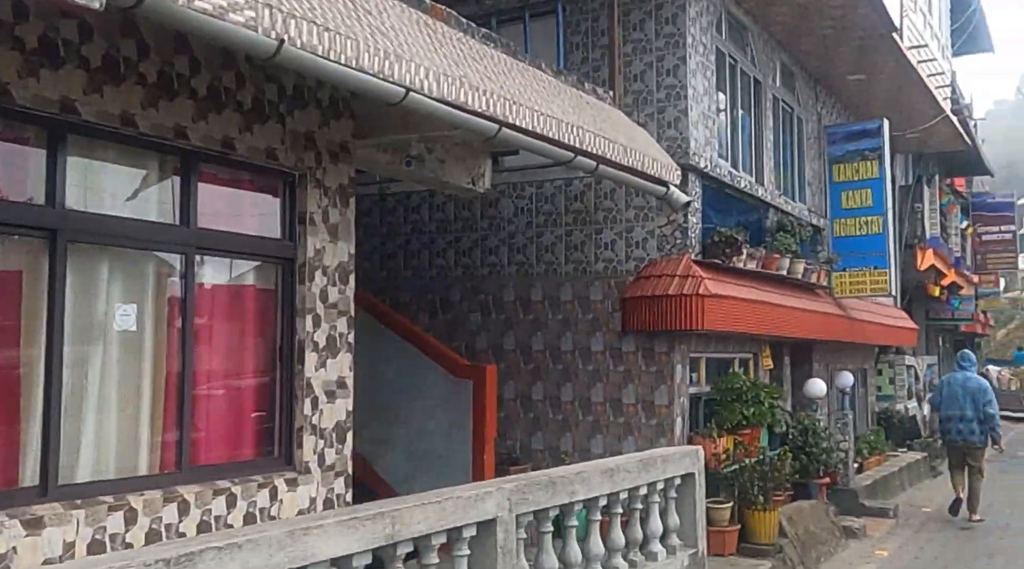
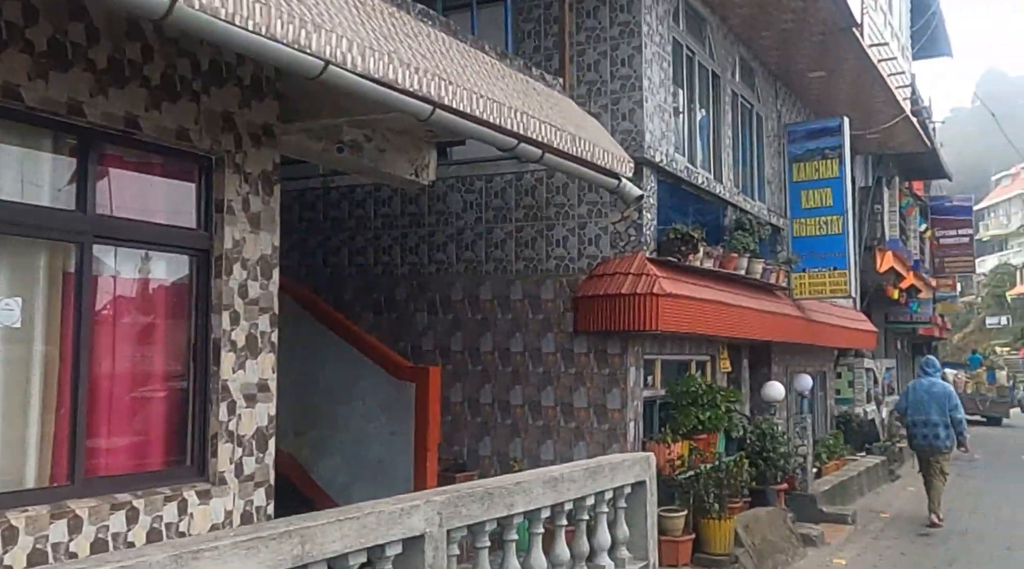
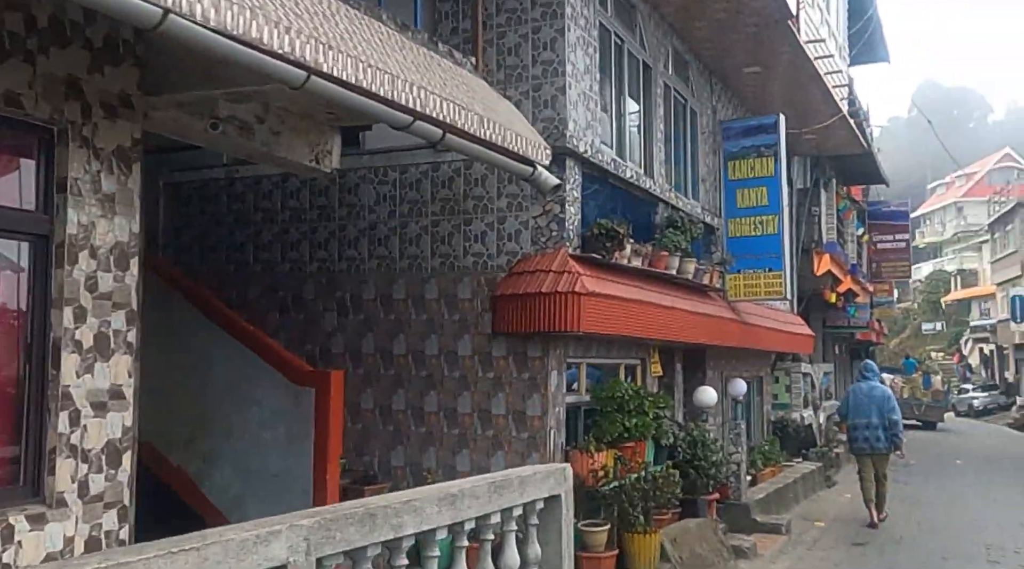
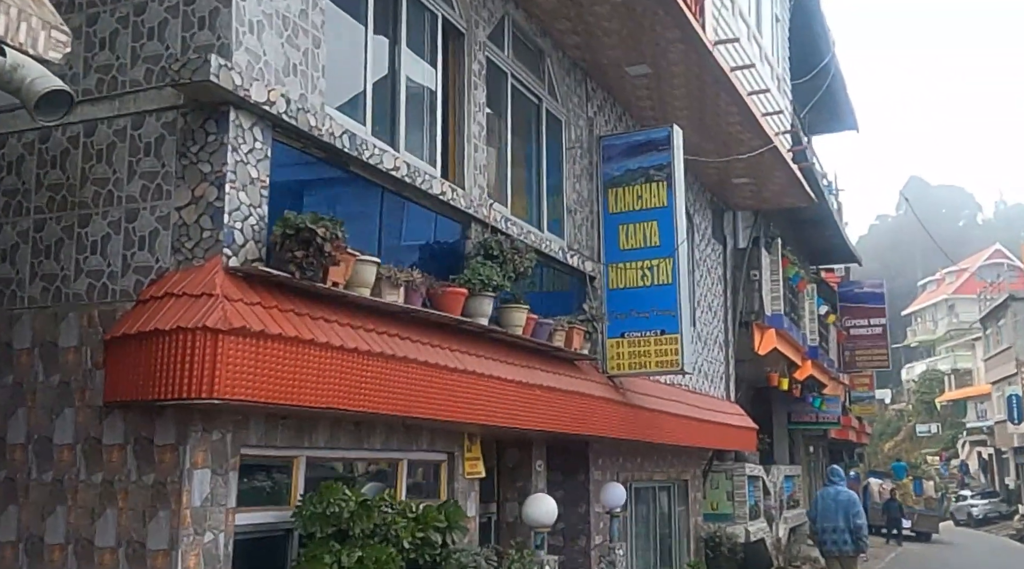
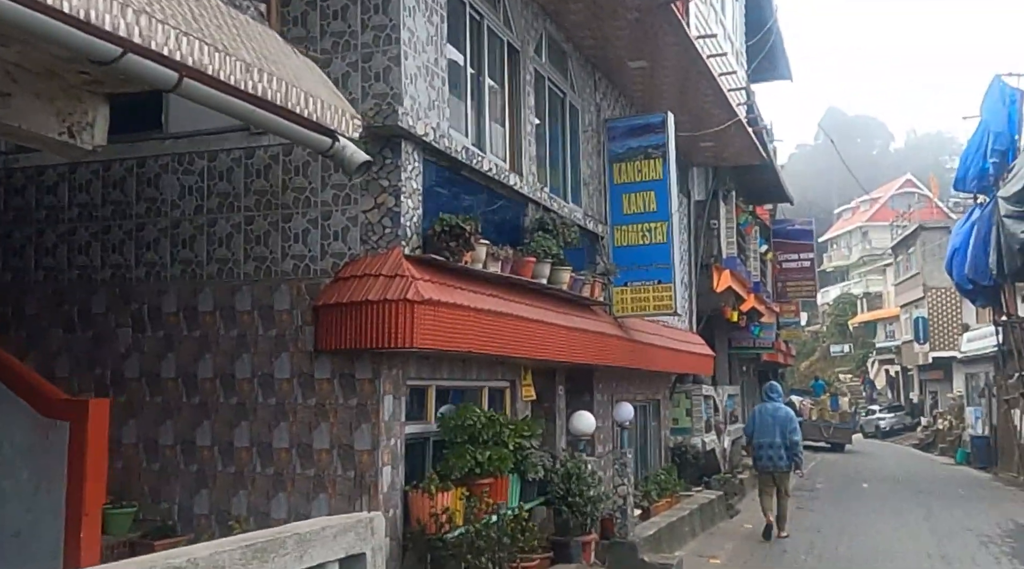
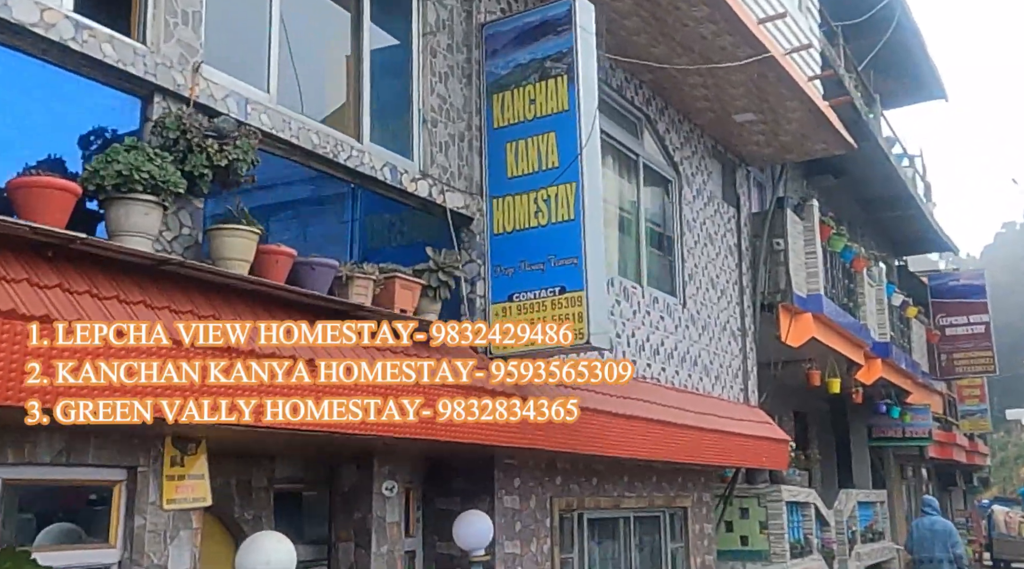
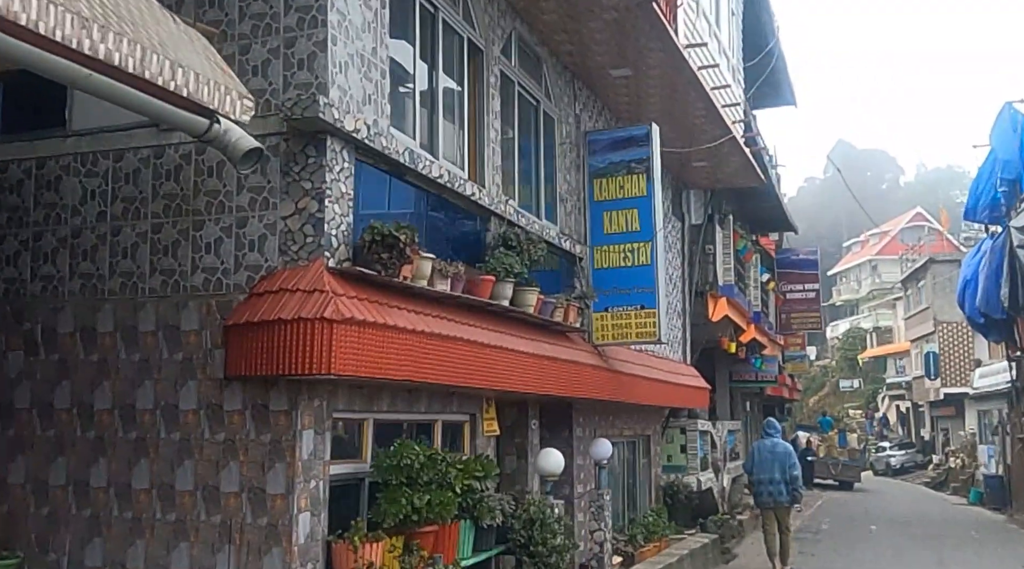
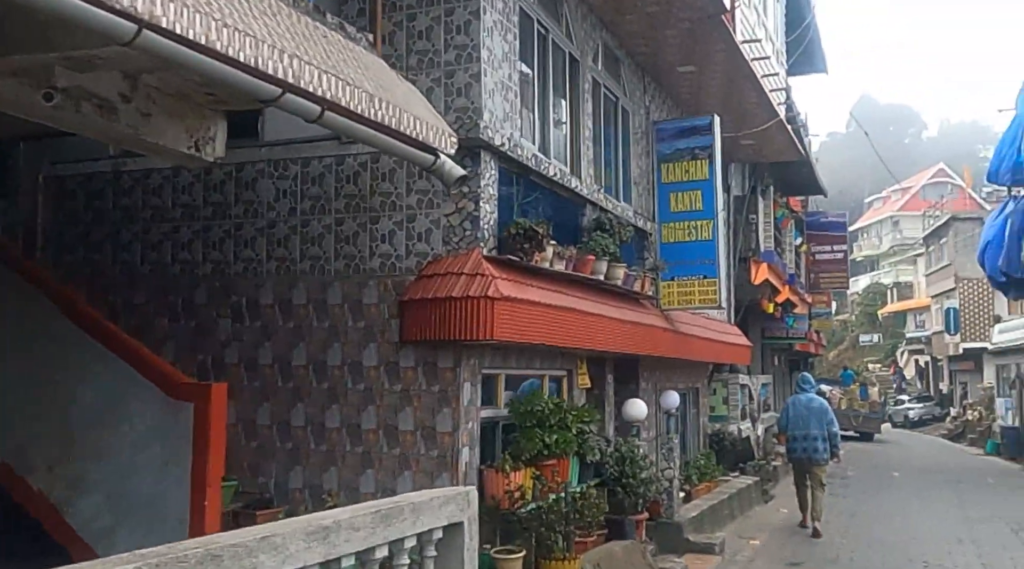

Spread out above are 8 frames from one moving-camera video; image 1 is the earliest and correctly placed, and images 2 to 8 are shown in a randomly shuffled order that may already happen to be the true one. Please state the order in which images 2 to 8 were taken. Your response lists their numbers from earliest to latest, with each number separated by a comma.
2, 3, 8, 5, 7, 4, 6
